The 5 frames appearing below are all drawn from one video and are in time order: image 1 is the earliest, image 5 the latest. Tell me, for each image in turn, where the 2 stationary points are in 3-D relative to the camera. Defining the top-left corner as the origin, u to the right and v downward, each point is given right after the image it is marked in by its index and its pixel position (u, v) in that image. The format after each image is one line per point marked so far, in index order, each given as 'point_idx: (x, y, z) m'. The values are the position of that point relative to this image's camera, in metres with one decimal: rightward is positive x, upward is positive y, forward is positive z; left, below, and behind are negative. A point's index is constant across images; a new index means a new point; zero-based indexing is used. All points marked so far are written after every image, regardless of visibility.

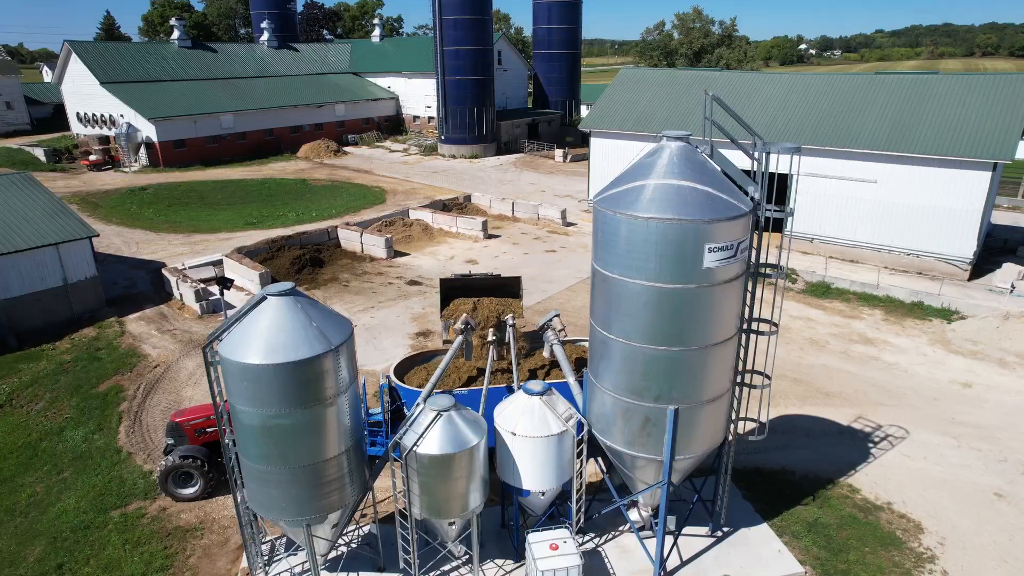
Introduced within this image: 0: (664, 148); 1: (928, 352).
0: (+1.9, +1.7, +8.2) m
1: (+10.1, -1.6, +16.4) m
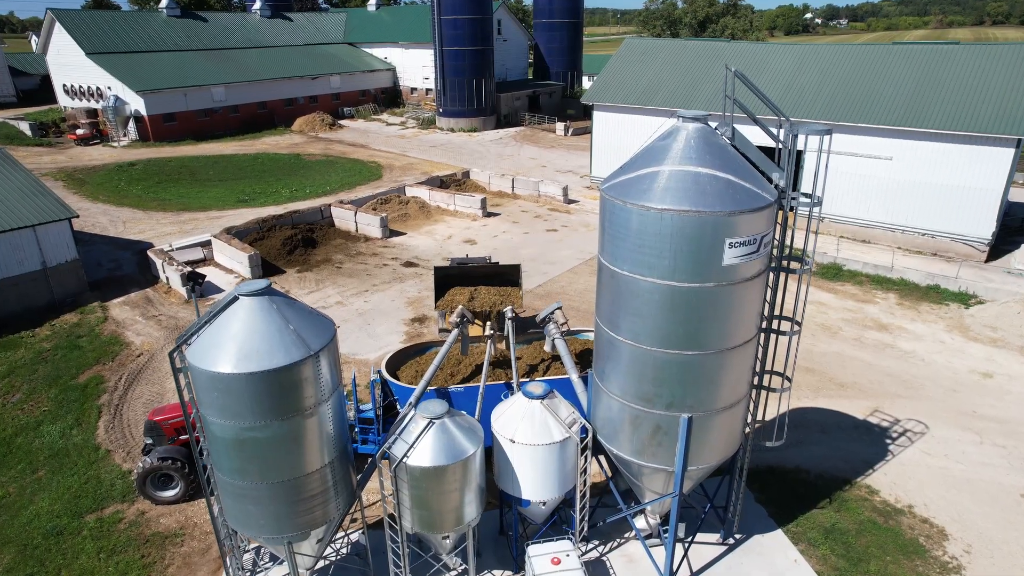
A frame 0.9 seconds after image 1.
0: (+1.8, +1.7, +7.3) m
1: (+10.1, -1.2, +15.7) m
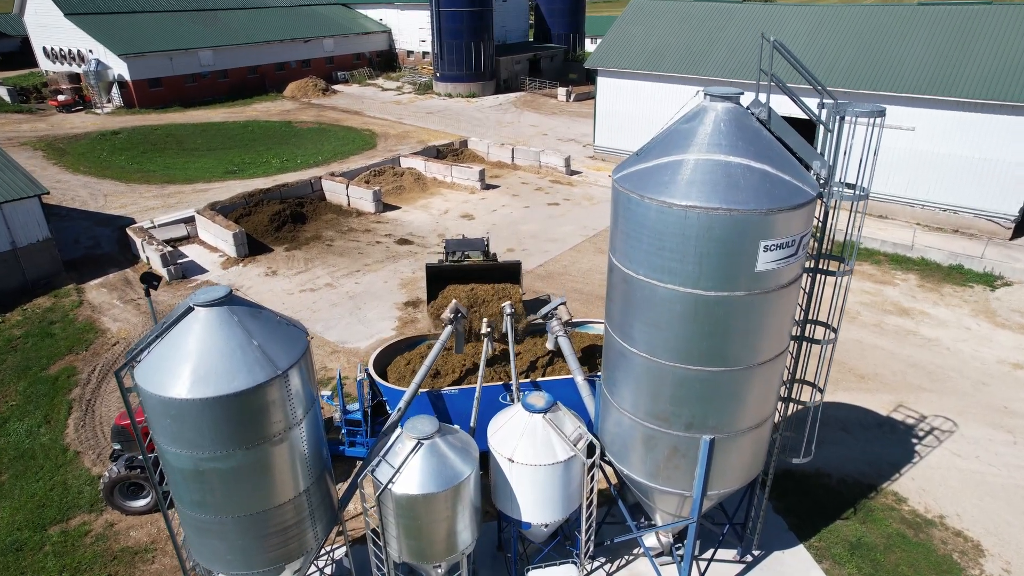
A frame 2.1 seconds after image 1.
0: (+1.8, +1.7, +6.3) m
1: (+10.1, -0.8, +14.8) m
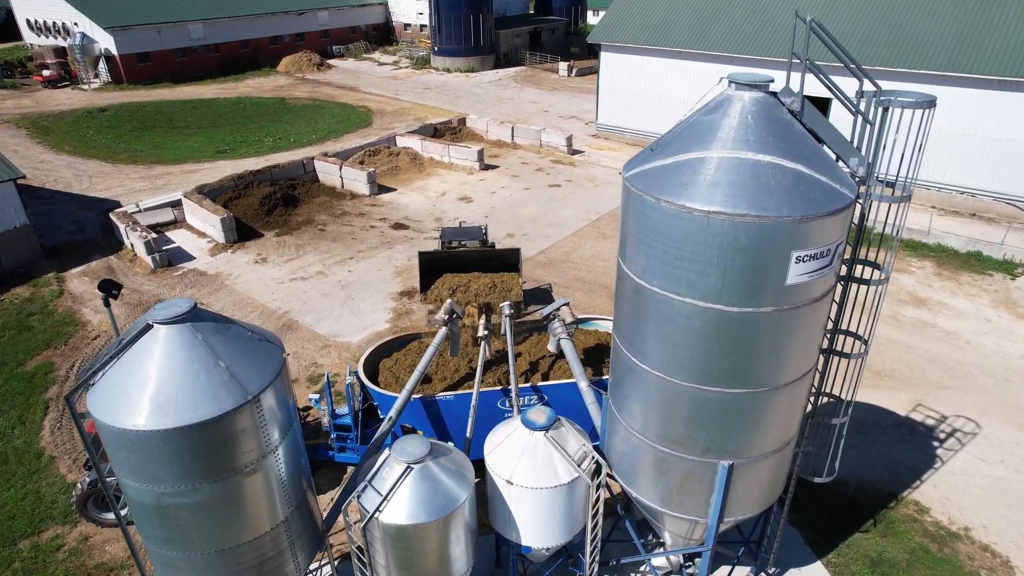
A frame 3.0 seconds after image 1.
0: (+1.8, +1.6, +5.6) m
1: (+10.1, -0.6, +14.2) m
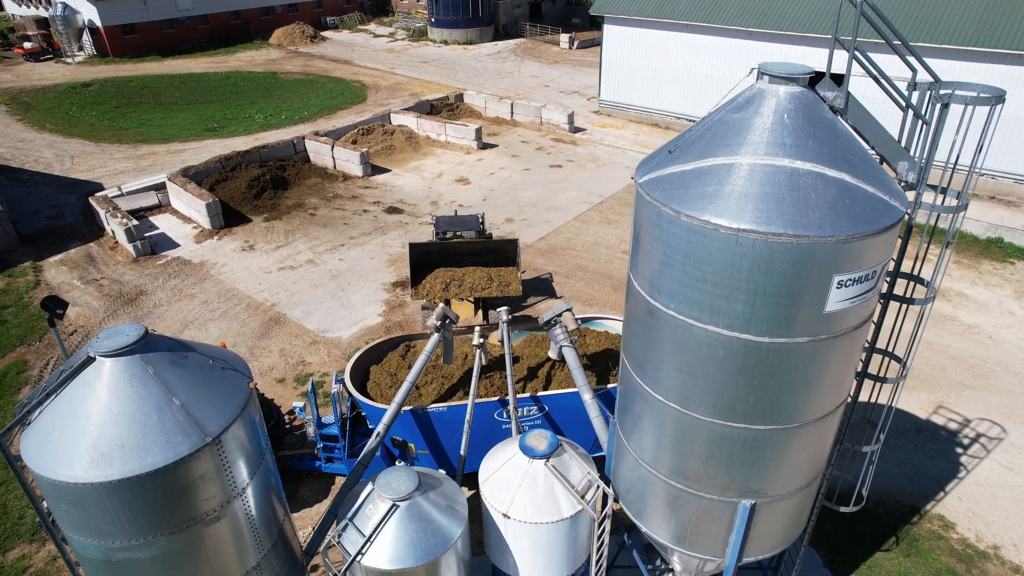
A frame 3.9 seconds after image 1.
0: (+1.8, +1.4, +4.8) m
1: (+10.1, -0.4, +13.5) m
